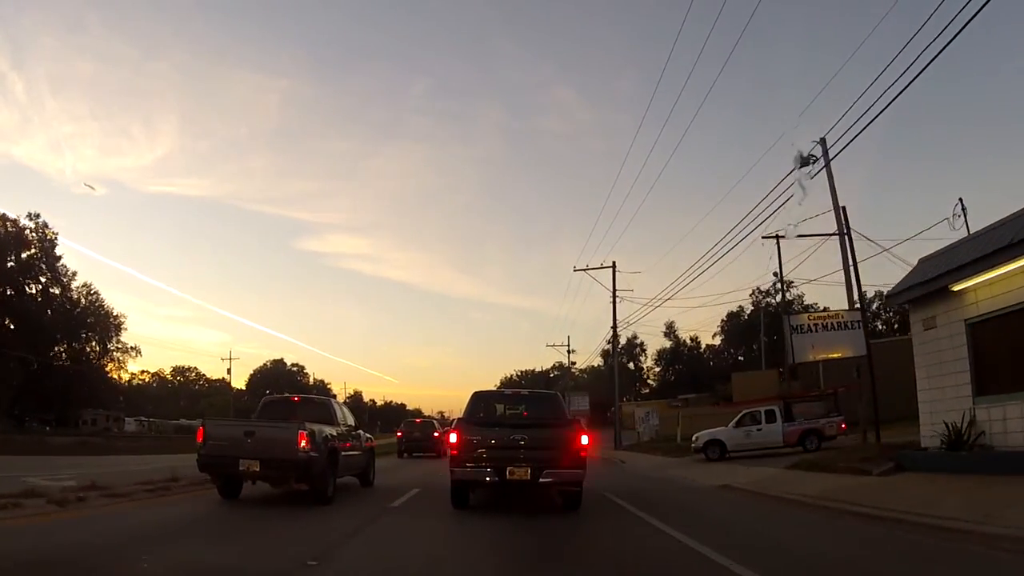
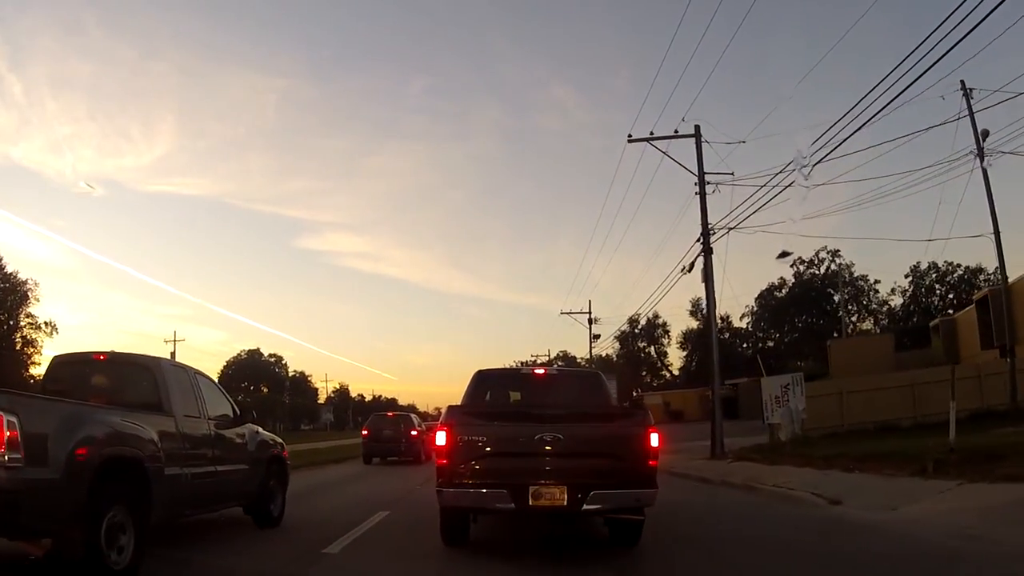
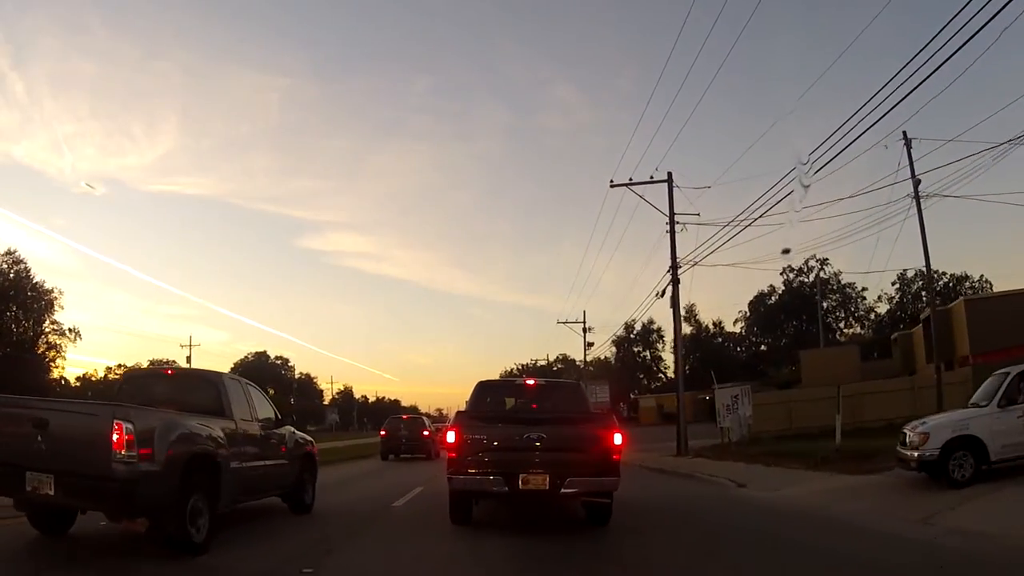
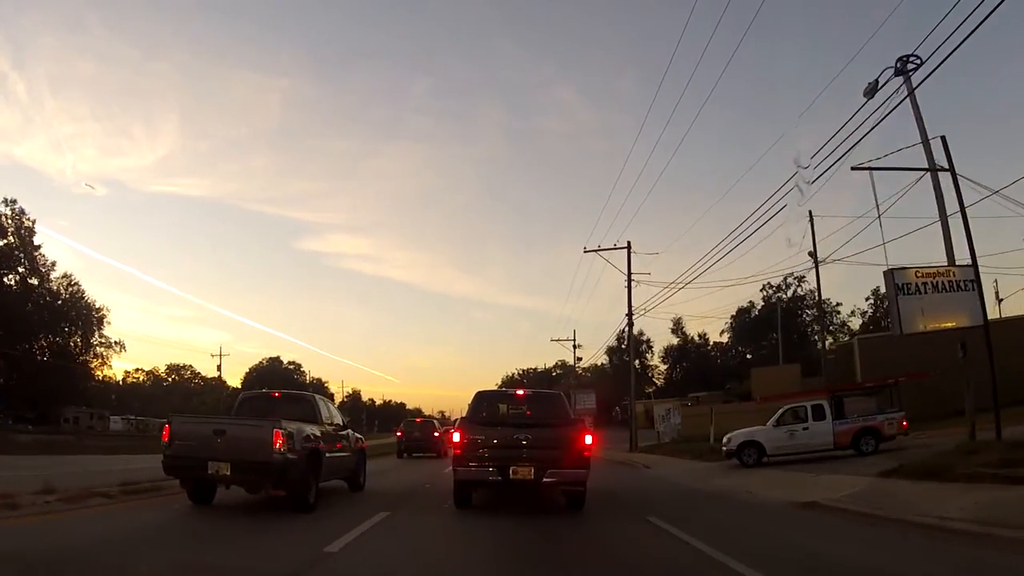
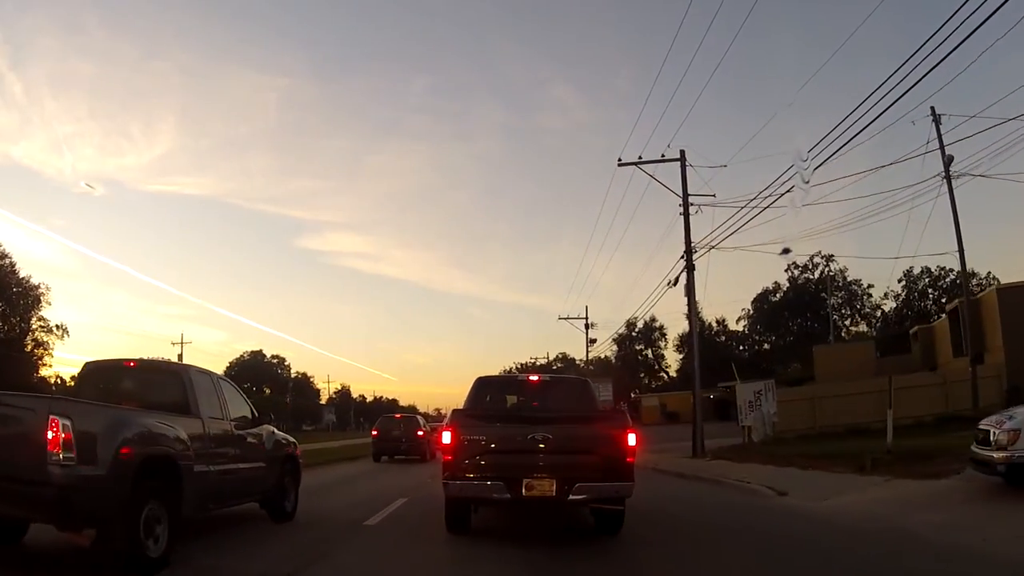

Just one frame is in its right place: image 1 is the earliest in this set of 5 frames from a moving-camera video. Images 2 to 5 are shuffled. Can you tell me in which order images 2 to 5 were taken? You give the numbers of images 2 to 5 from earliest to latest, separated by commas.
4, 3, 5, 2
